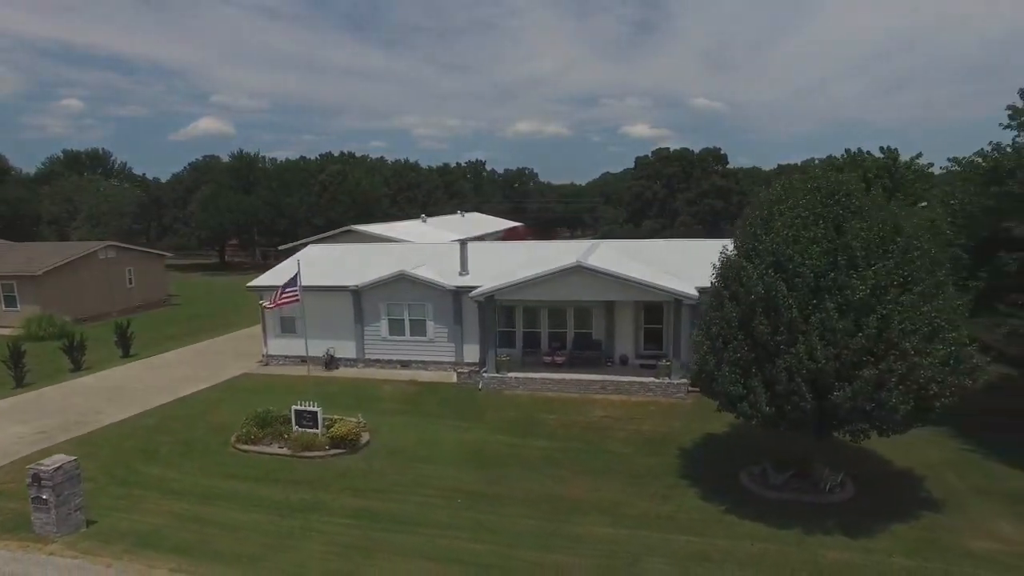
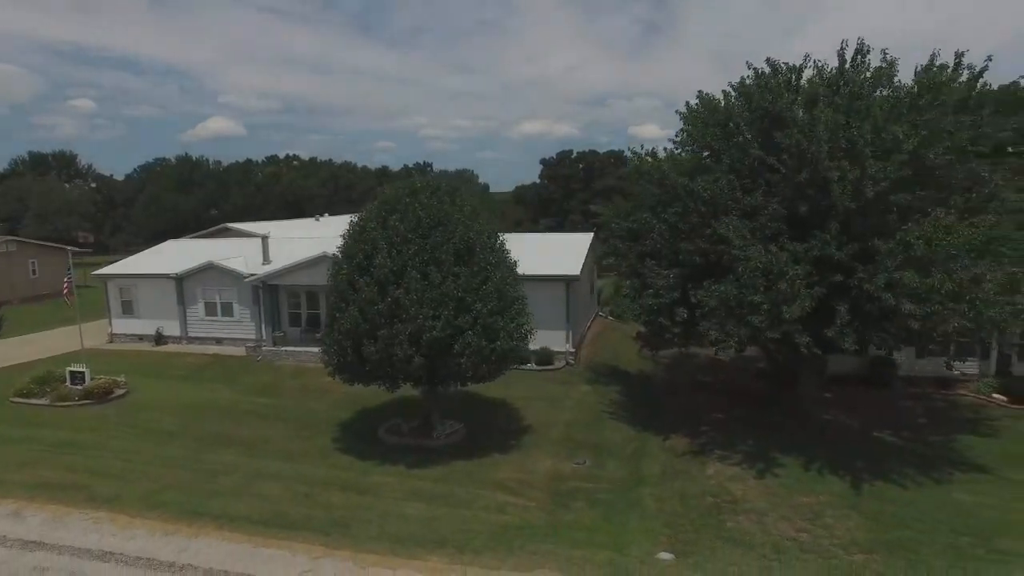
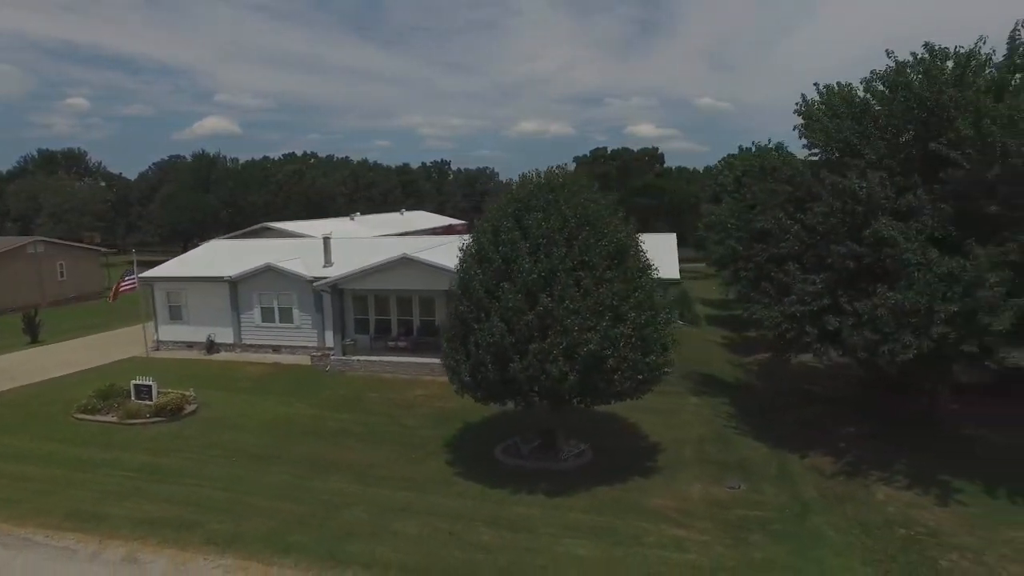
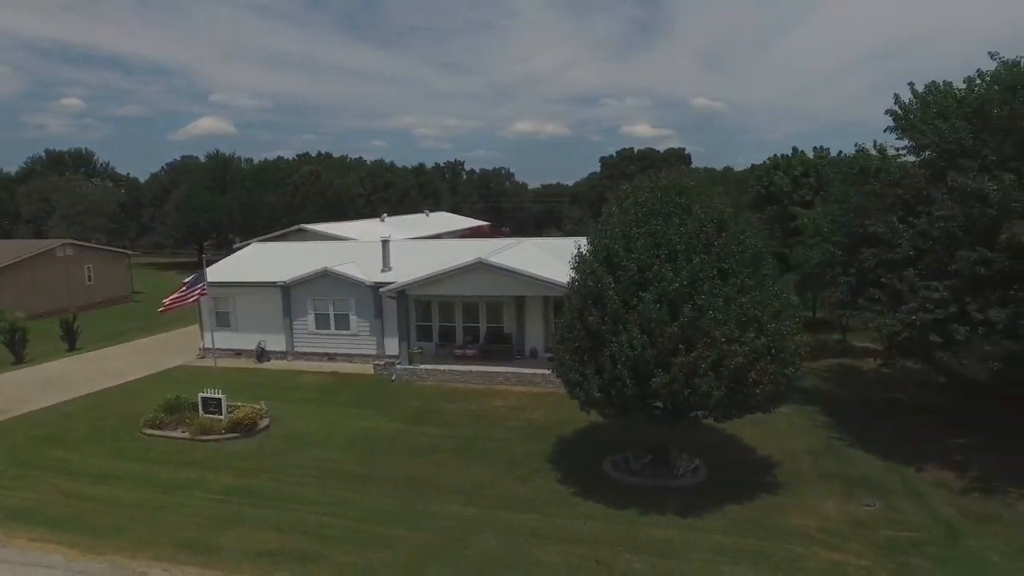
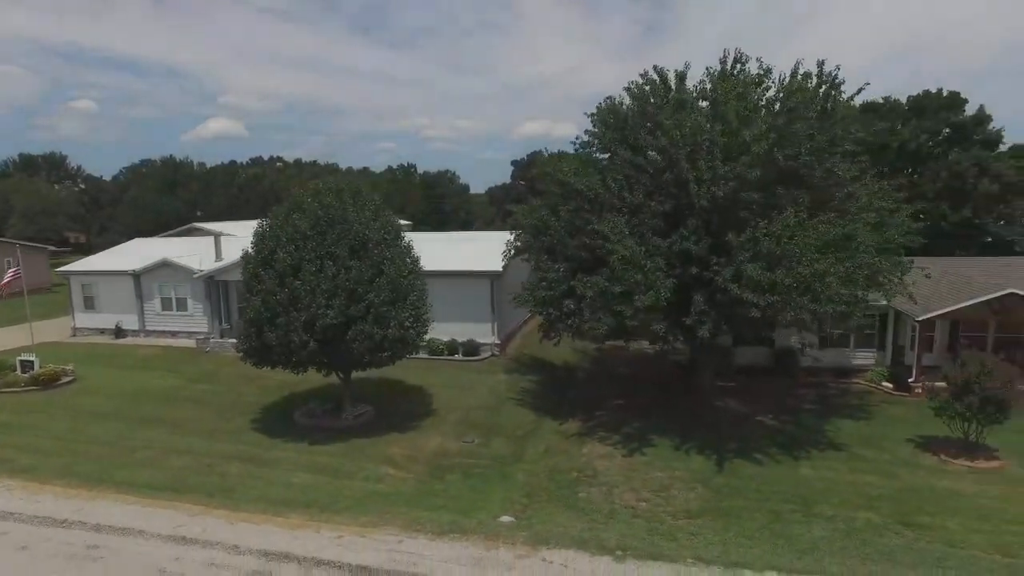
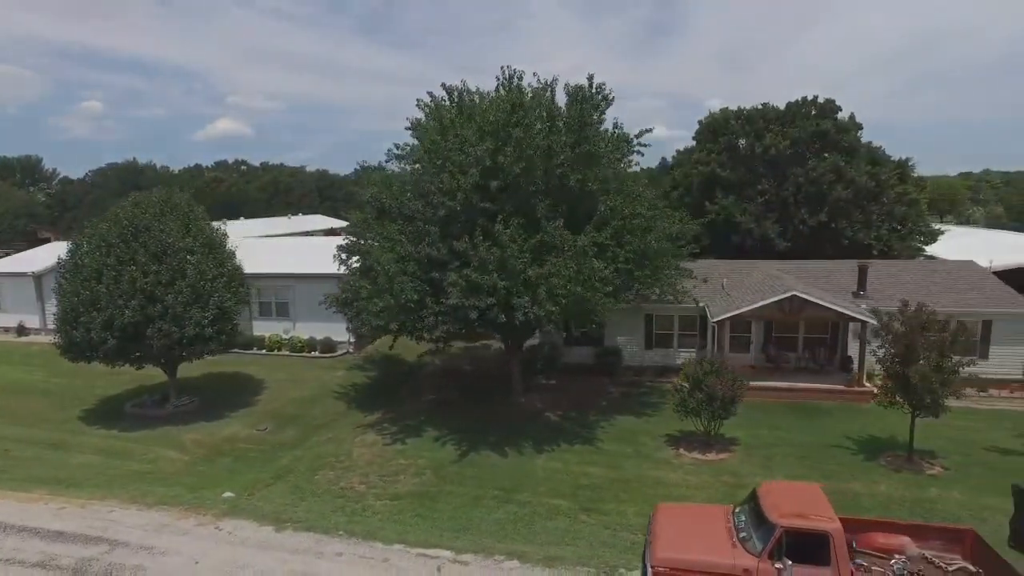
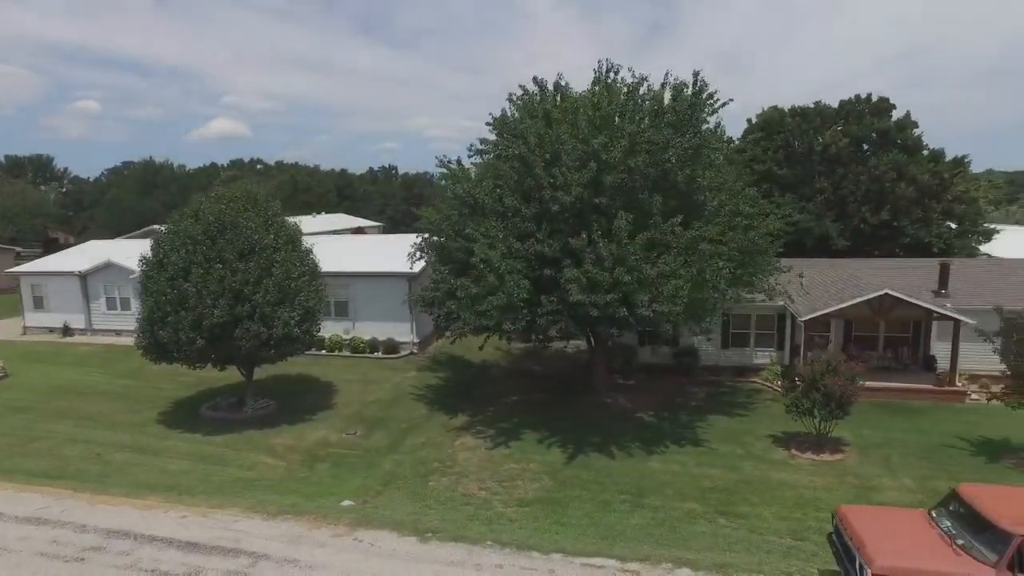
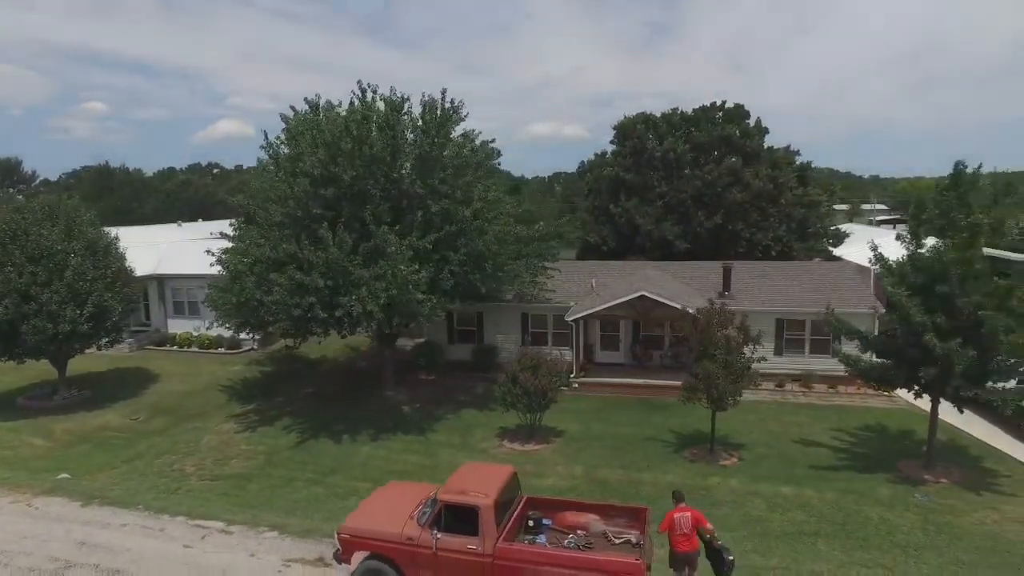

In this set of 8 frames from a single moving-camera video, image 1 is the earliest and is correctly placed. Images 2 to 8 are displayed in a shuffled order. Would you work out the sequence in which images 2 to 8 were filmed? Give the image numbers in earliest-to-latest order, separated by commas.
4, 3, 2, 5, 7, 6, 8
